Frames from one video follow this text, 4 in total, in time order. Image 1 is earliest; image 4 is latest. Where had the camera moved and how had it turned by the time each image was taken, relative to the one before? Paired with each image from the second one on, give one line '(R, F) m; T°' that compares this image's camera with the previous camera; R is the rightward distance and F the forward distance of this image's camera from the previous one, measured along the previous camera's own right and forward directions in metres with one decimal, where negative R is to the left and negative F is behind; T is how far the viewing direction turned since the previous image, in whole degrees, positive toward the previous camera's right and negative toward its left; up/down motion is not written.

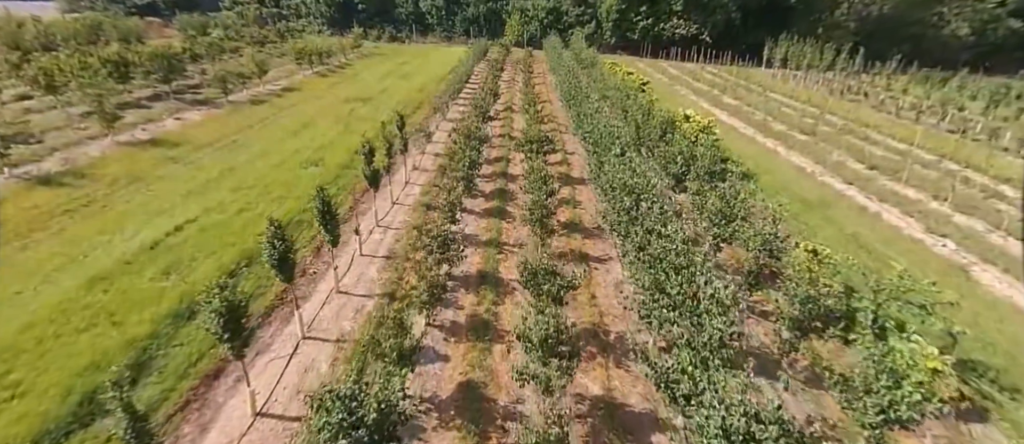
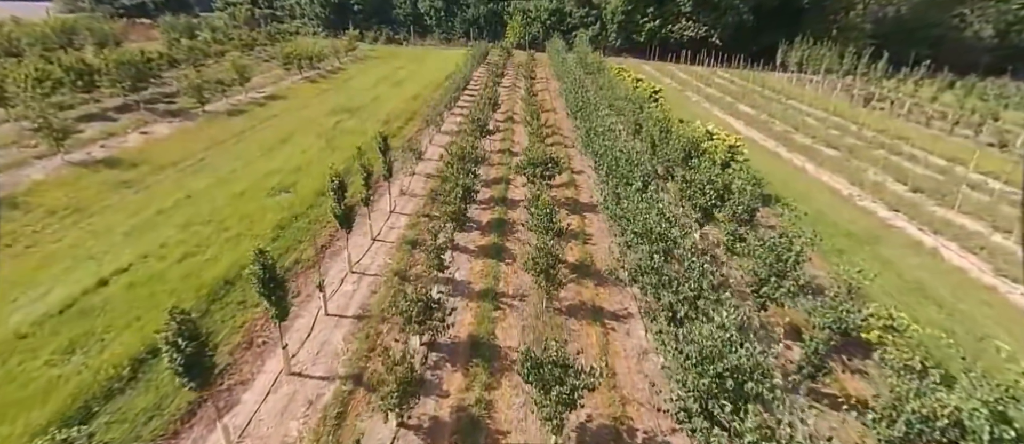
(+0.1, +2.8) m; 0°
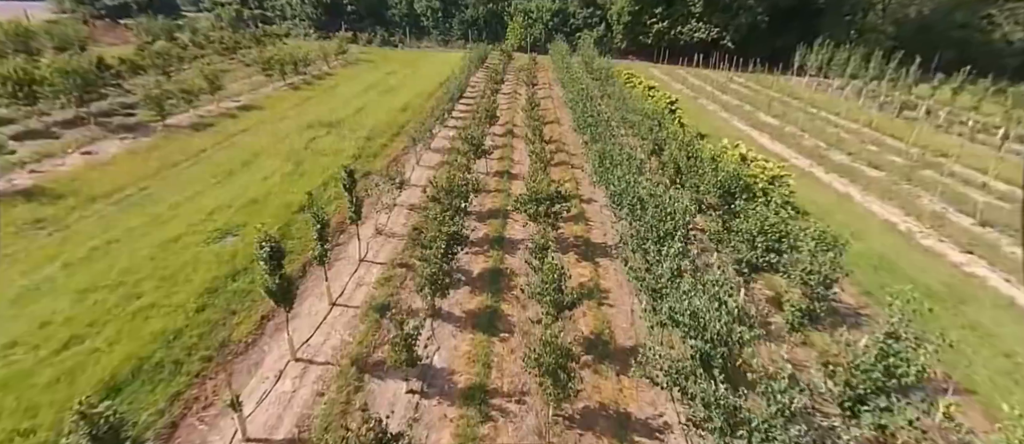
(+0.1, +3.6) m; 0°
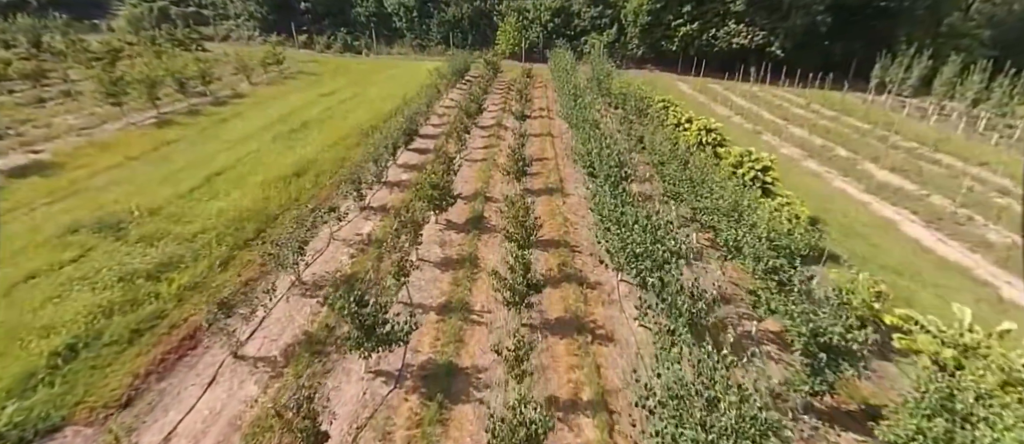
(+1.4, +14.2) m; 0°
